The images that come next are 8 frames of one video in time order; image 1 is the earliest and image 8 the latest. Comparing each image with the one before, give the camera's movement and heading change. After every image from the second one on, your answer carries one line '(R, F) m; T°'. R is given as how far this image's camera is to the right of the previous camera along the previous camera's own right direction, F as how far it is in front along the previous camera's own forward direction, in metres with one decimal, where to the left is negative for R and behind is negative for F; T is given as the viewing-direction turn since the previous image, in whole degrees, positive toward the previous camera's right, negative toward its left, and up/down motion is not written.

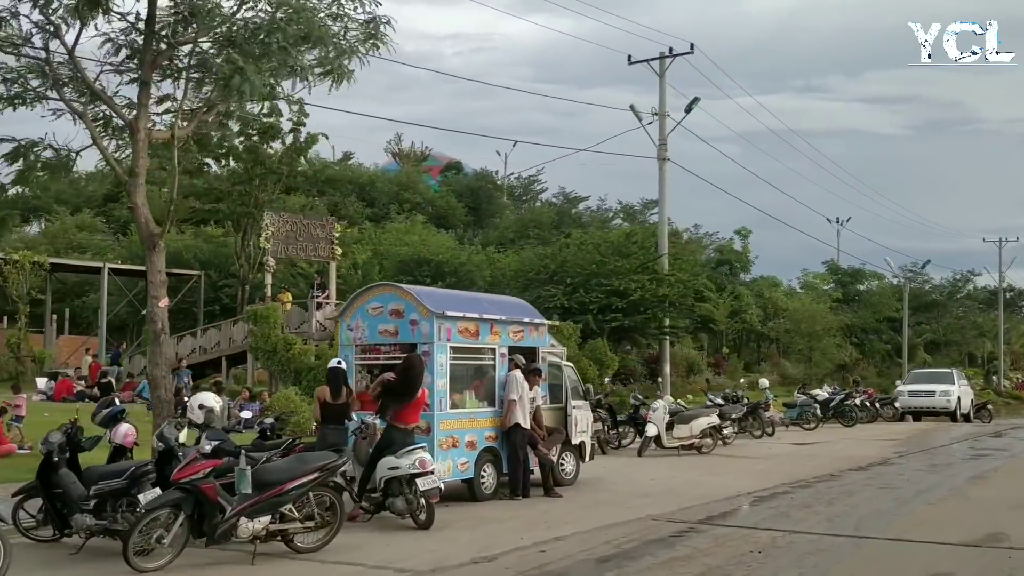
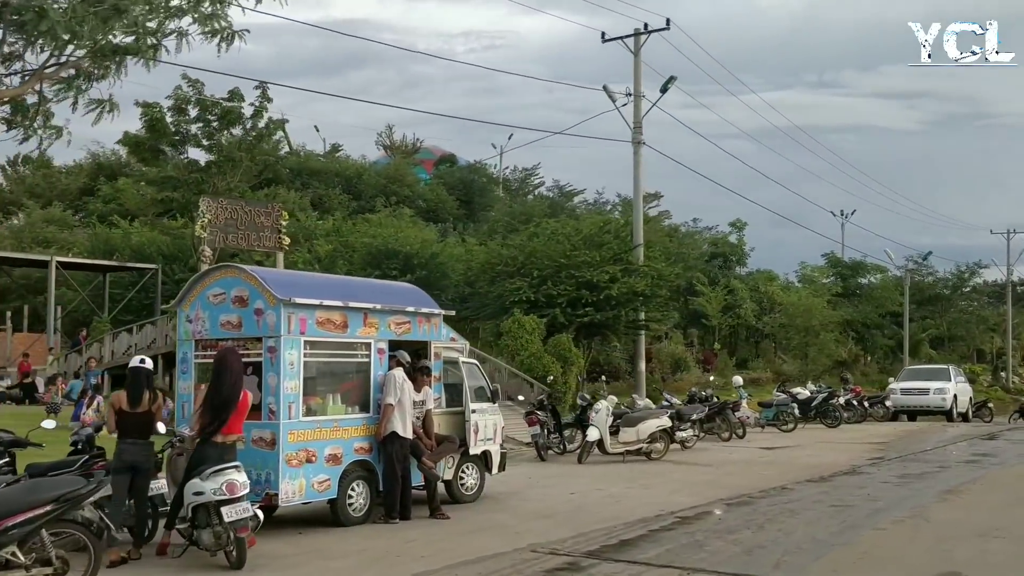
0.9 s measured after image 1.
(+1.2, +1.7) m; -1°
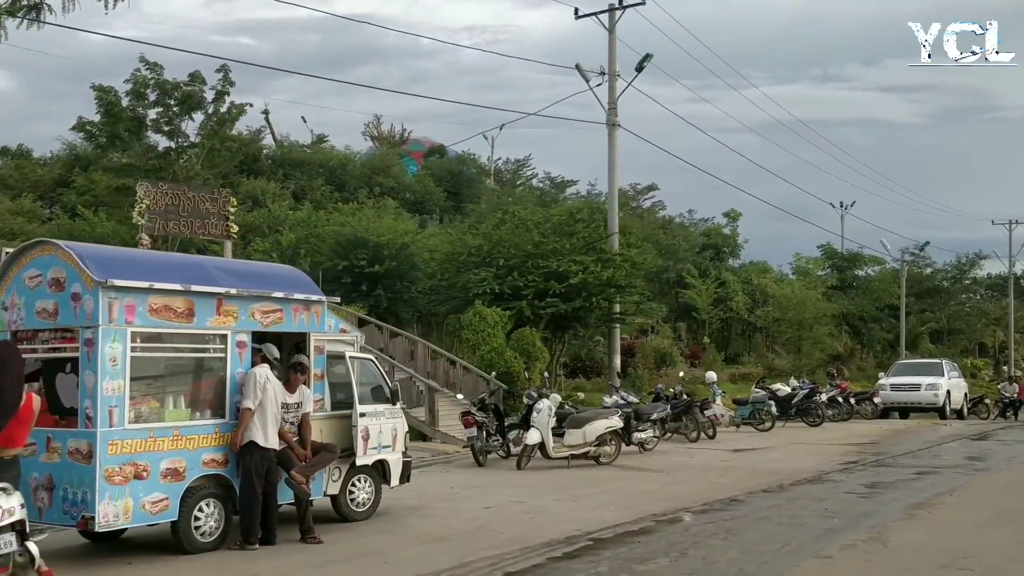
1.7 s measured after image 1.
(+0.9, +1.5) m; 0°
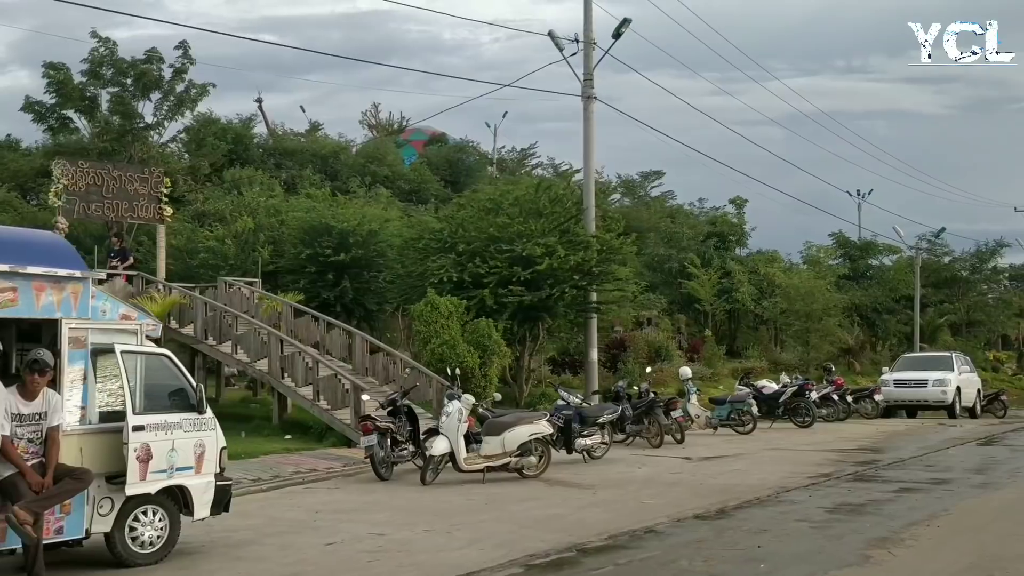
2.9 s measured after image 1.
(+1.2, +2.1) m; -1°
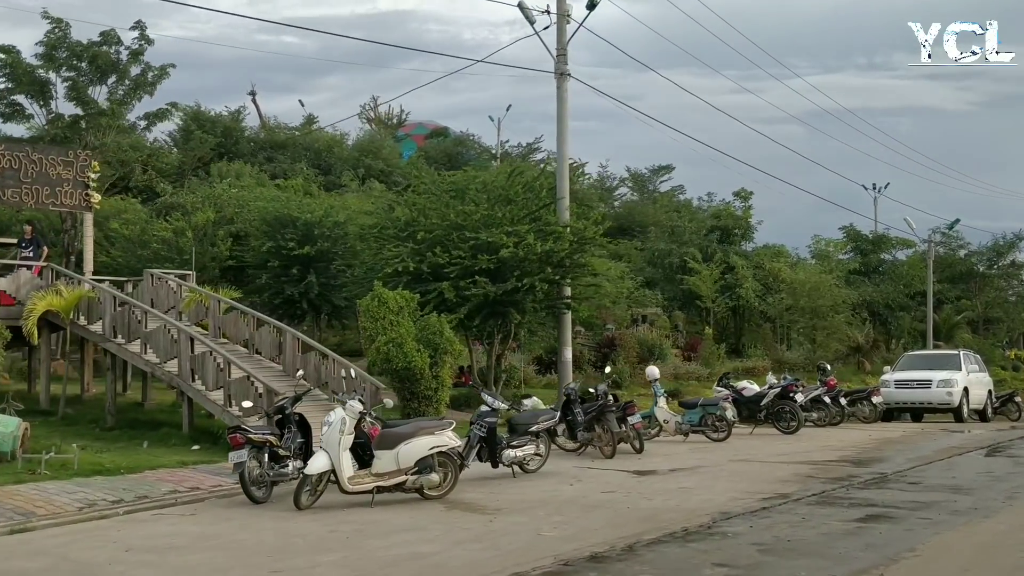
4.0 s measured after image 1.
(+1.1, +1.9) m; -1°
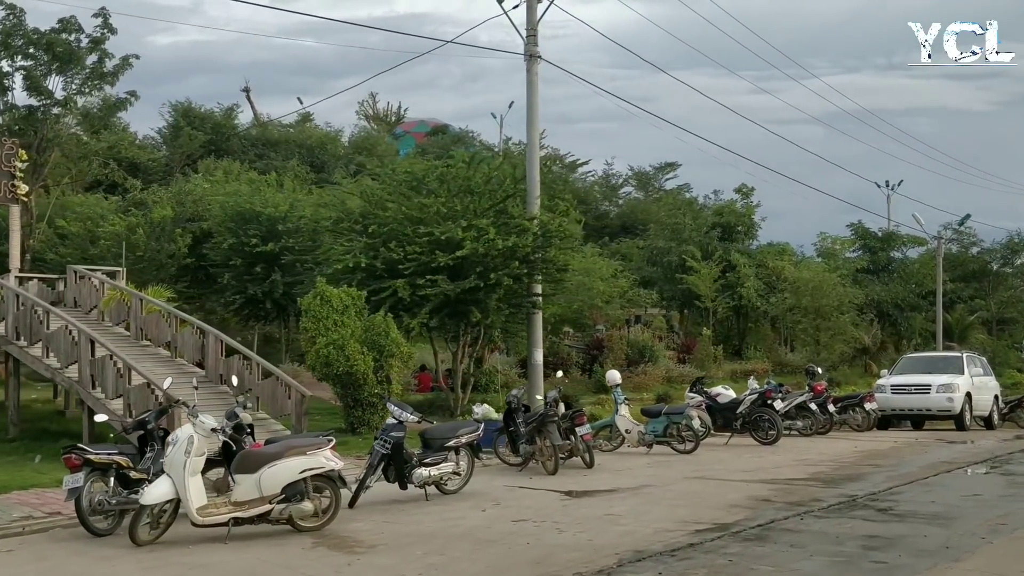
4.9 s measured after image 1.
(+1.0, +1.5) m; -1°
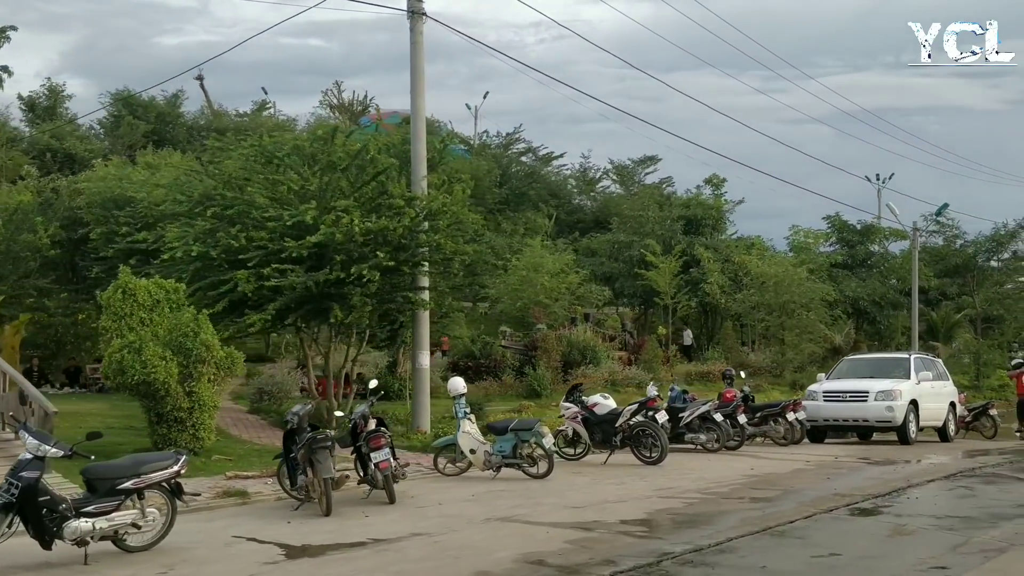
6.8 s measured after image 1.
(+2.1, +2.7) m; 0°
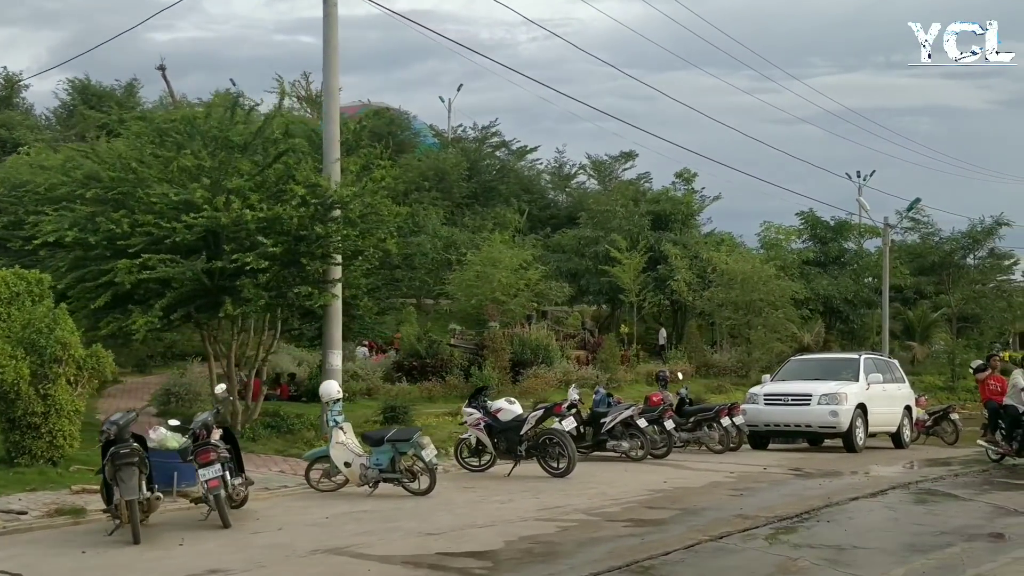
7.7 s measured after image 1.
(+1.1, +1.3) m; 0°
